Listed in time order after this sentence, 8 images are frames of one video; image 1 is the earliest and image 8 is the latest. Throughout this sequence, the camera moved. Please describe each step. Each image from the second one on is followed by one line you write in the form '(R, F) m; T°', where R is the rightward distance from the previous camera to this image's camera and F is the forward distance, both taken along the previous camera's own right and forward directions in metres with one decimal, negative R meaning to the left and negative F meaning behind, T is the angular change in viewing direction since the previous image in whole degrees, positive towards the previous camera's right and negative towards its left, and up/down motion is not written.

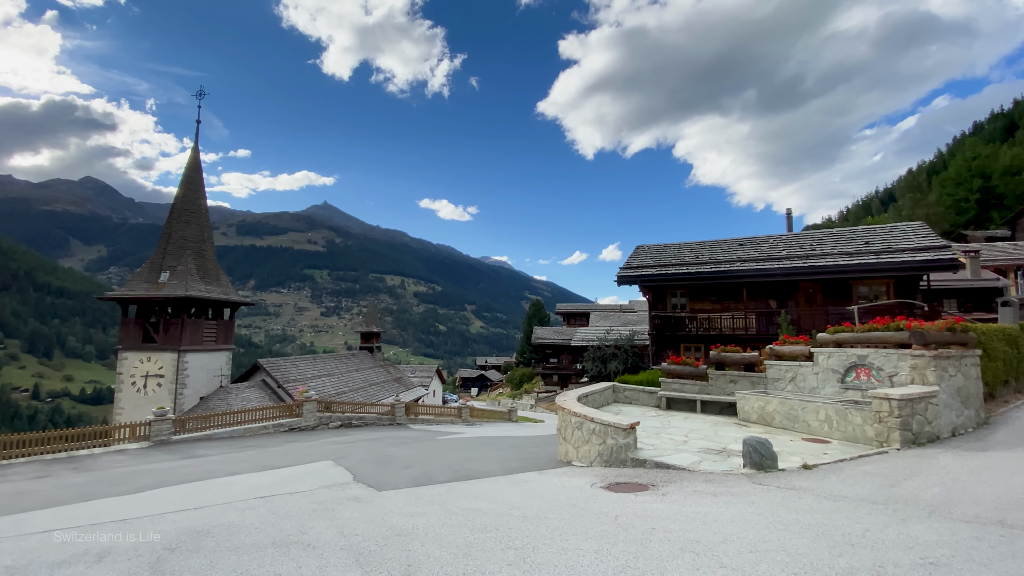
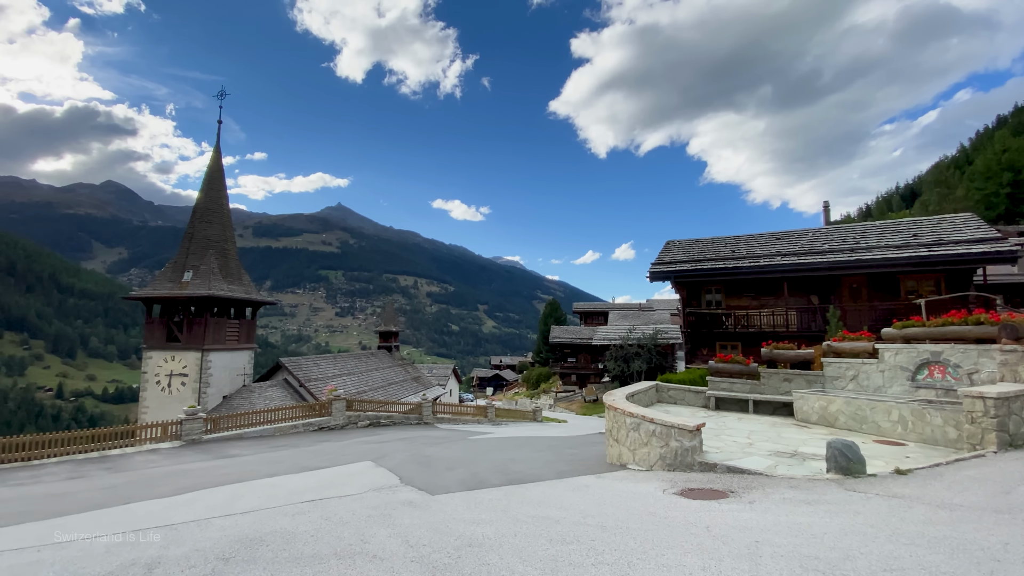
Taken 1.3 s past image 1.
(-0.7, +0.5) m; -2°
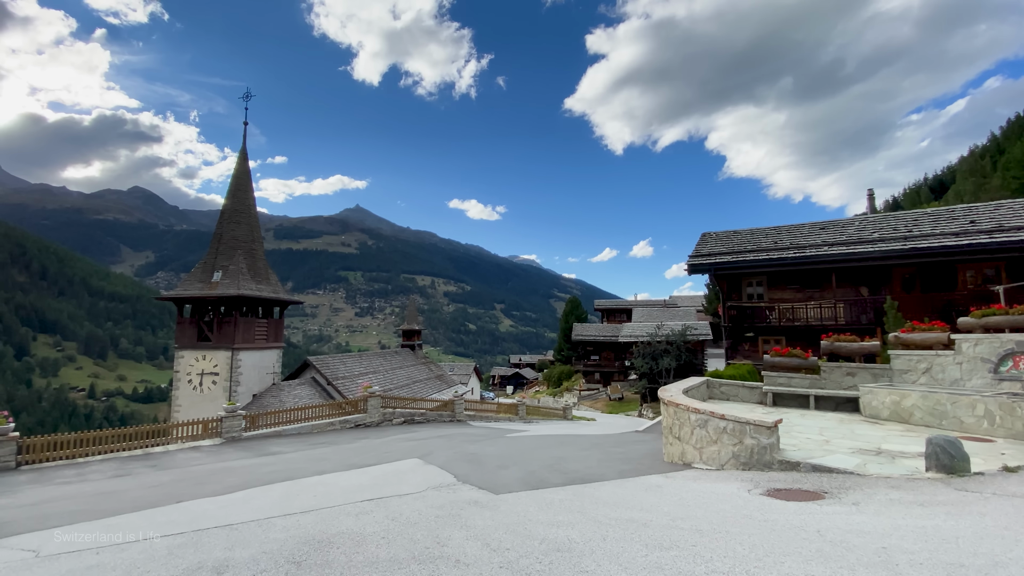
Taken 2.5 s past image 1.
(-0.7, +0.4) m; -2°
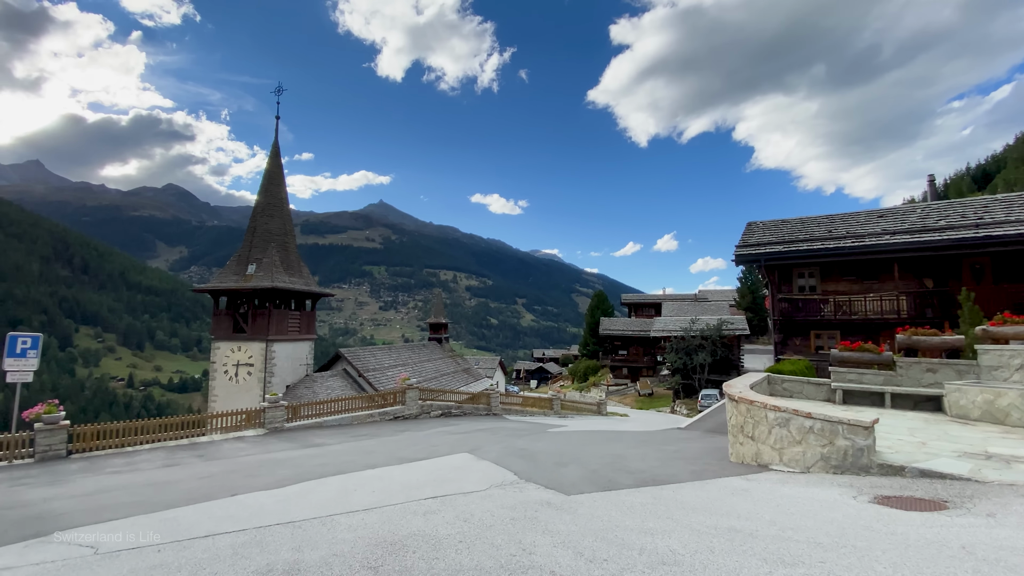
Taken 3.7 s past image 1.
(-0.7, +0.5) m; -3°
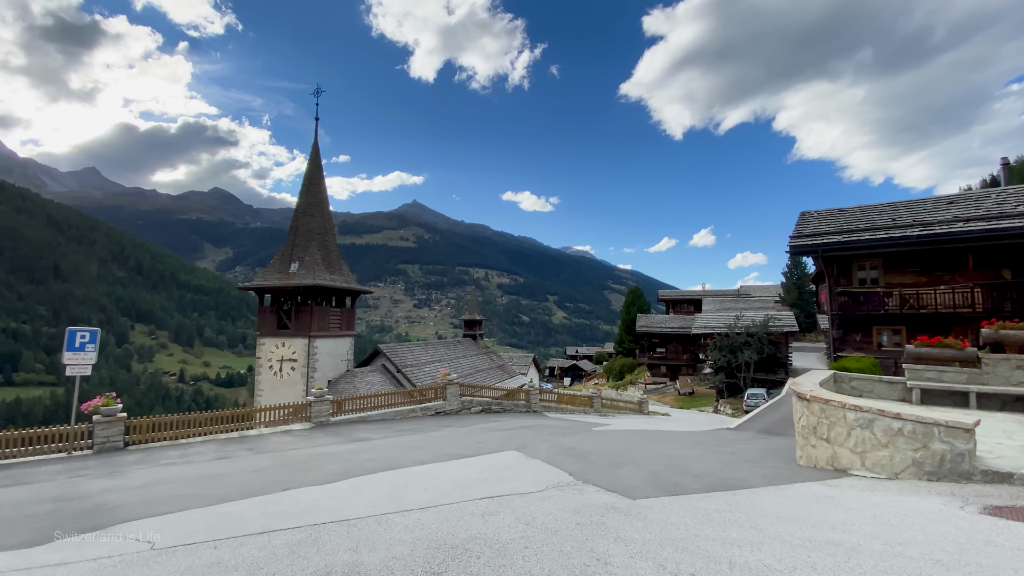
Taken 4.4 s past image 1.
(-0.3, +0.3) m; -4°
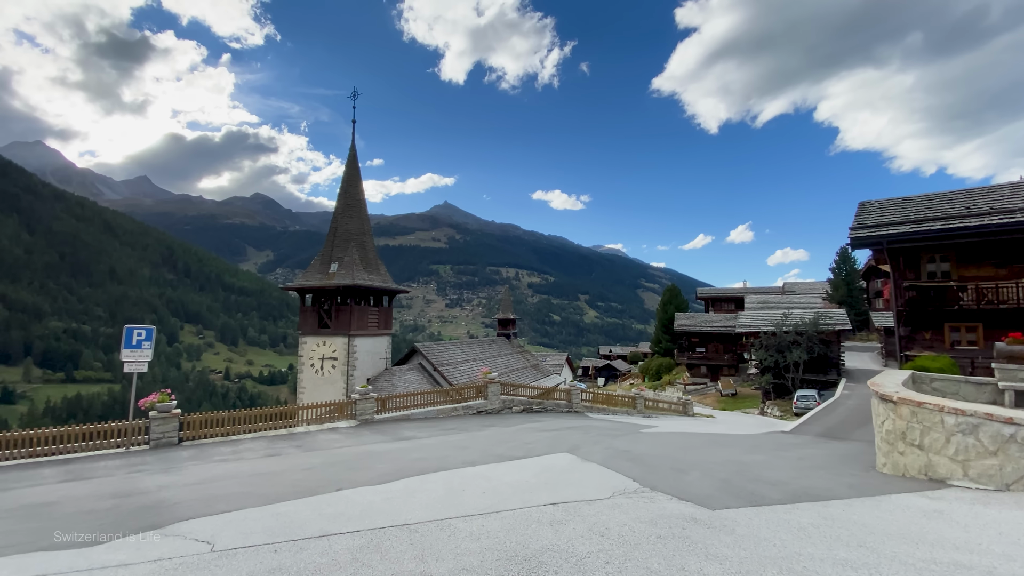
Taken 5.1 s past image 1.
(-0.4, +0.3) m; -4°
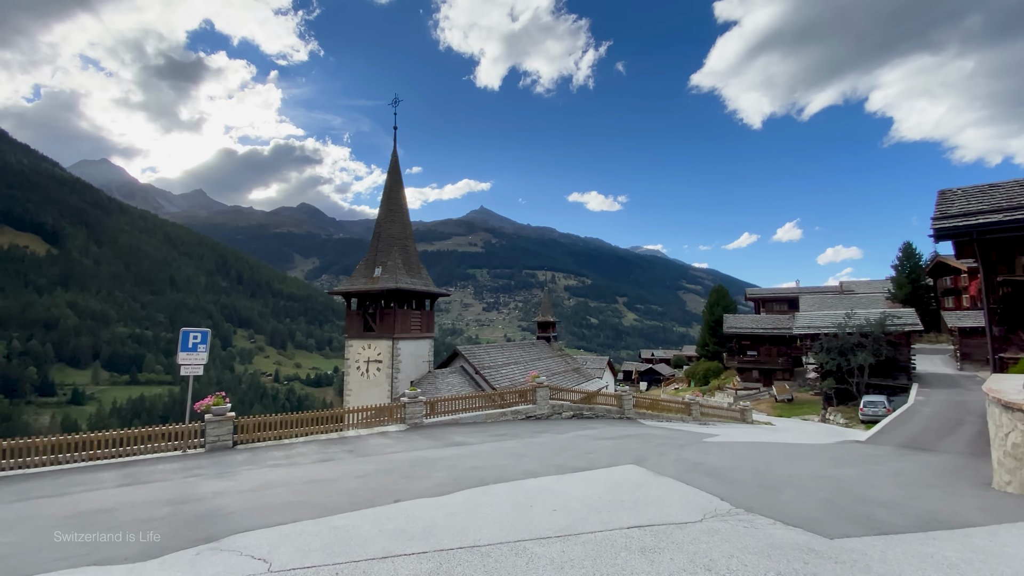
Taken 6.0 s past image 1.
(-0.4, +0.5) m; -5°
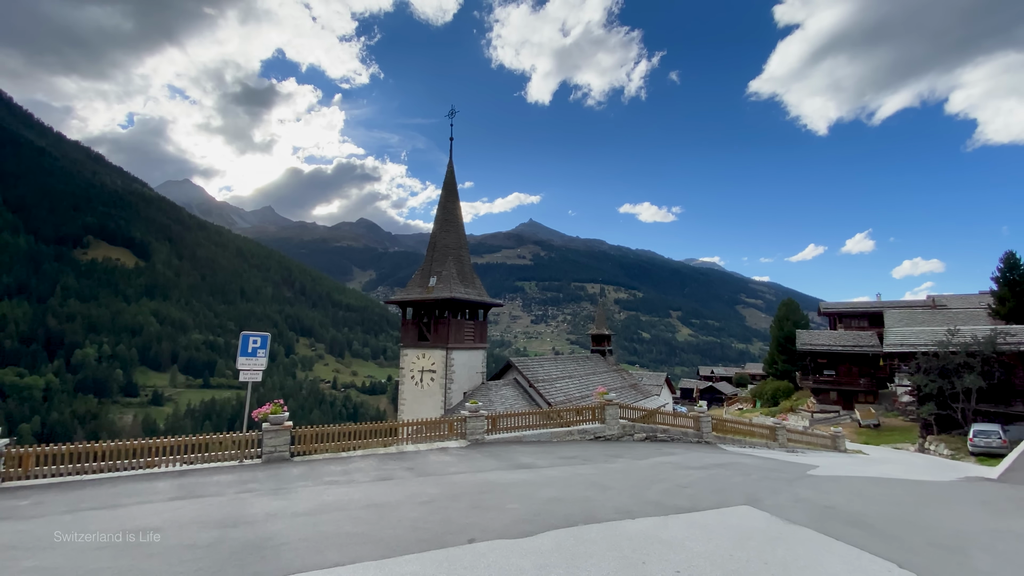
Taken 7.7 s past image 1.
(-0.5, +1.0) m; -6°
